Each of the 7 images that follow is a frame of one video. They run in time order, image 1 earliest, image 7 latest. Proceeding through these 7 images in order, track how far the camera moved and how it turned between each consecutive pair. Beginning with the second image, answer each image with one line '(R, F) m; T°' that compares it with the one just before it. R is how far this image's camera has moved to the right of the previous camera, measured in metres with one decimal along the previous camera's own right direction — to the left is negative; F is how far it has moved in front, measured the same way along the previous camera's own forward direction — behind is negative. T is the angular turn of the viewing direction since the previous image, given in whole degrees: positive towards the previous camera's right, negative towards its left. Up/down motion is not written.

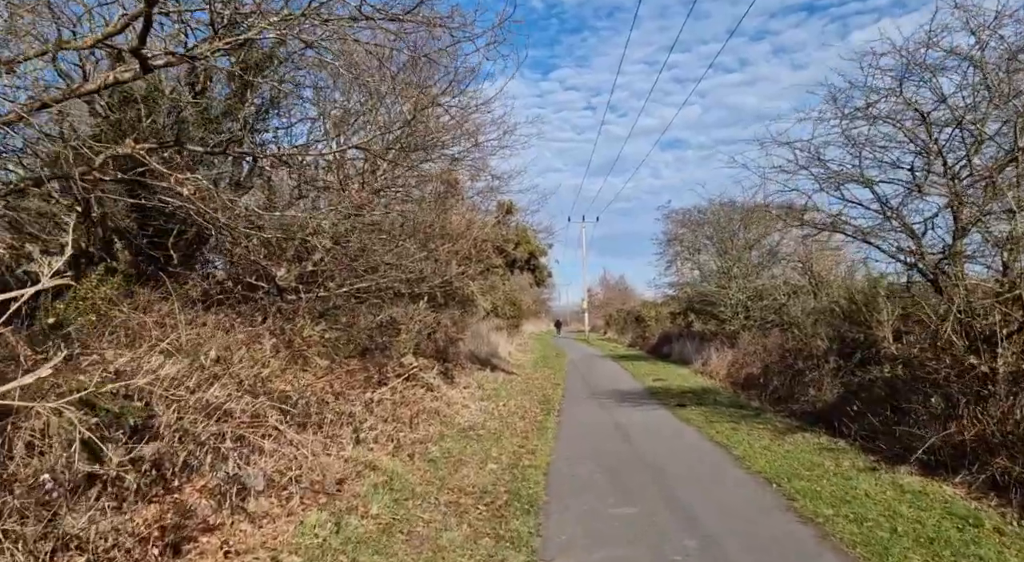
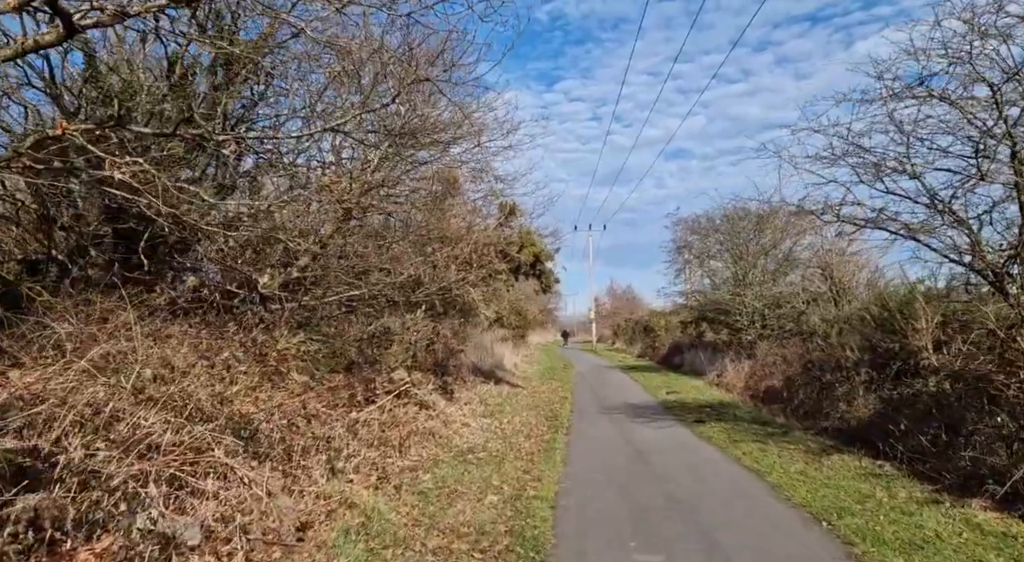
(+0.1, +1.0) m; -1°
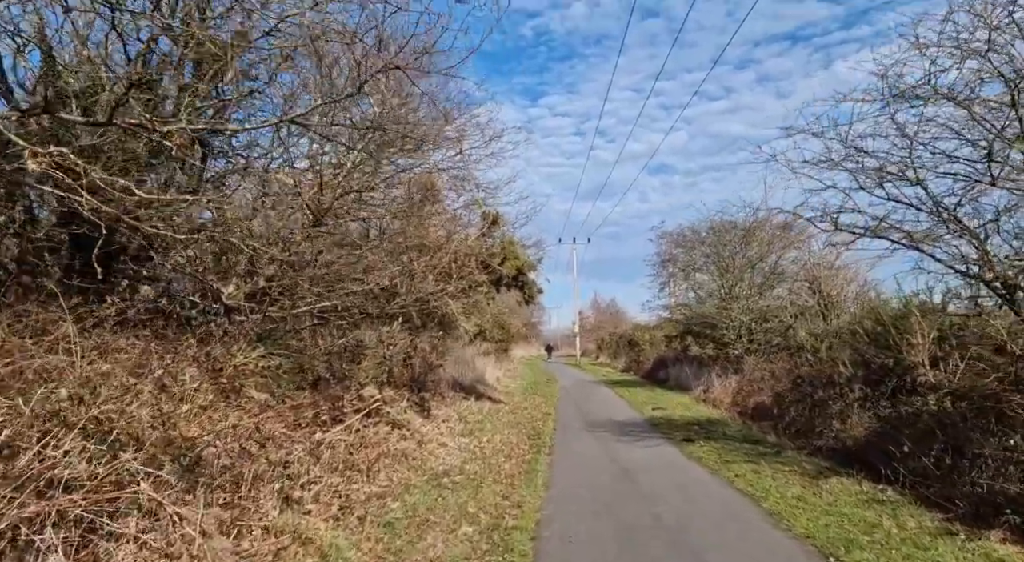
(+0.1, +0.5) m; +1°
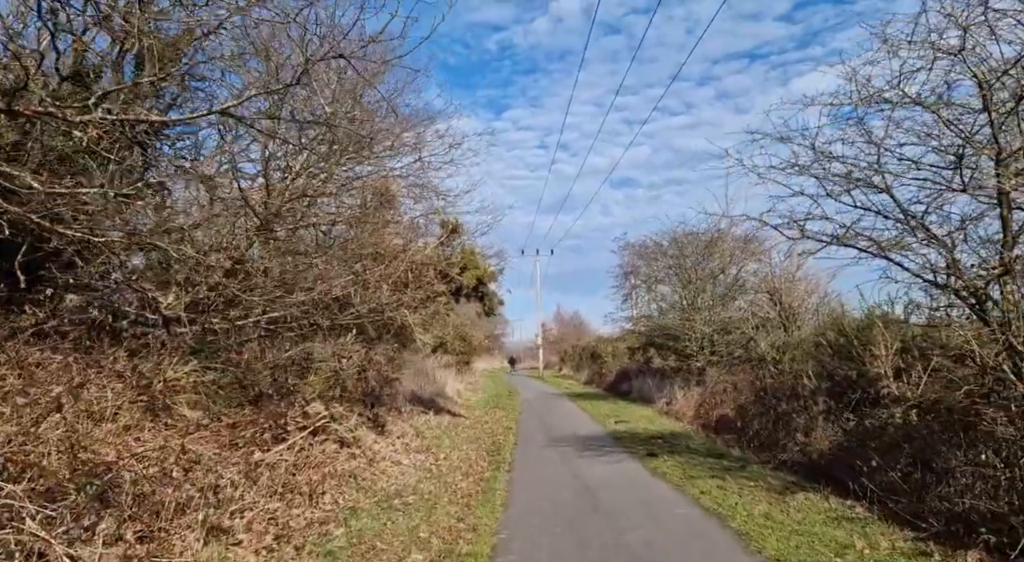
(+0.1, +0.4) m; +3°
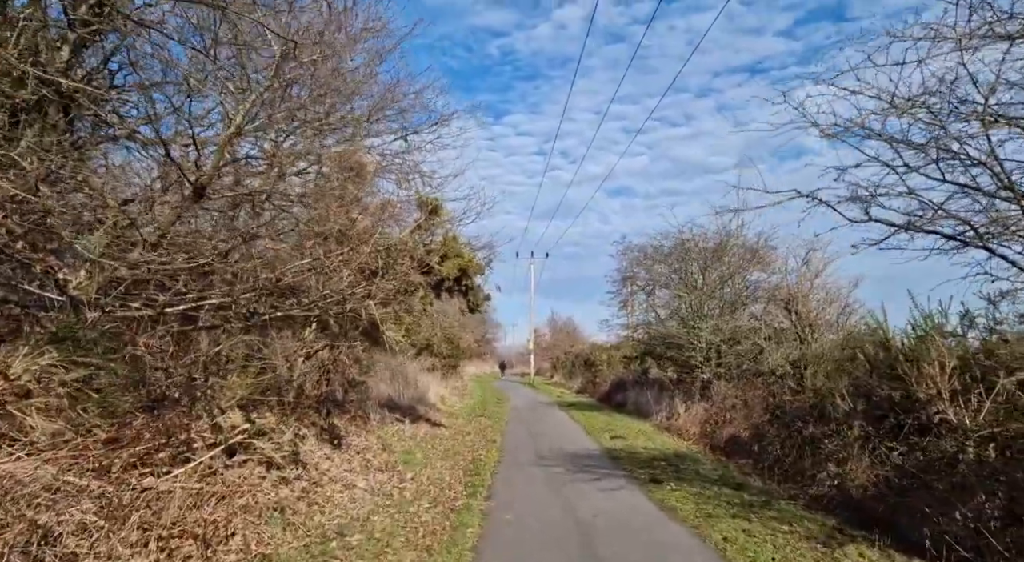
(+0.1, +1.7) m; 0°
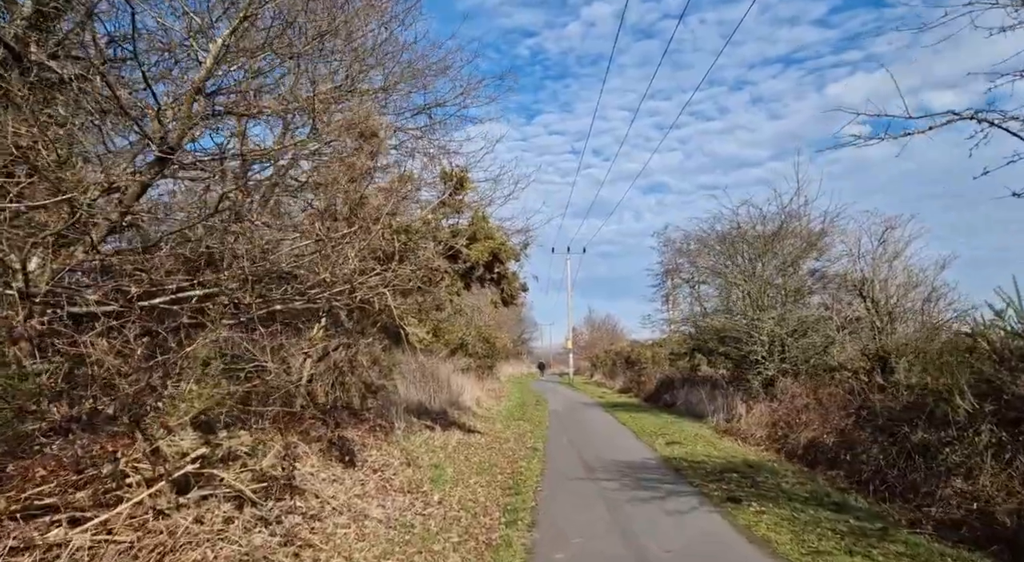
(-0.1, +1.6) m; -3°
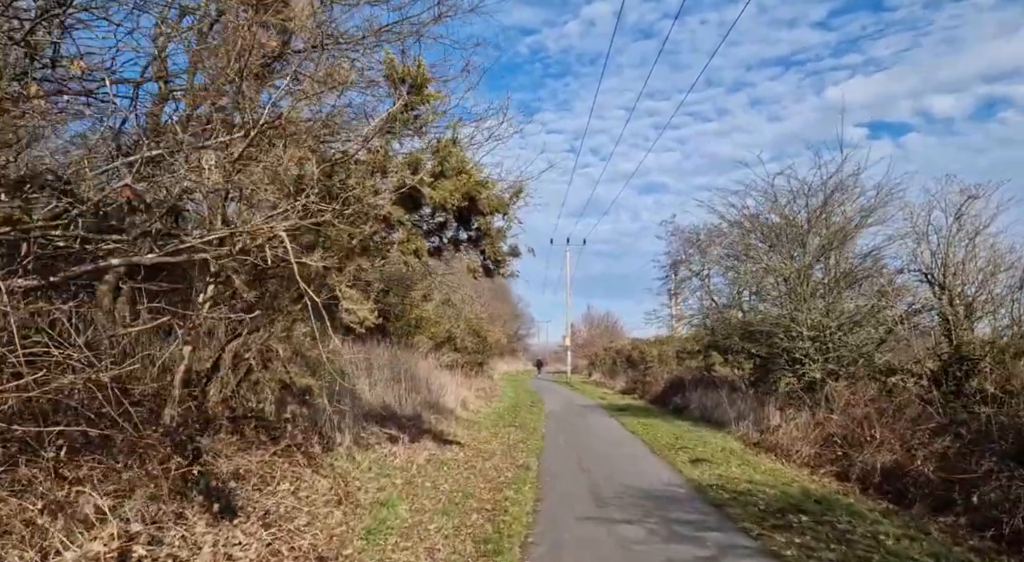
(+0.1, +2.9) m; 0°
